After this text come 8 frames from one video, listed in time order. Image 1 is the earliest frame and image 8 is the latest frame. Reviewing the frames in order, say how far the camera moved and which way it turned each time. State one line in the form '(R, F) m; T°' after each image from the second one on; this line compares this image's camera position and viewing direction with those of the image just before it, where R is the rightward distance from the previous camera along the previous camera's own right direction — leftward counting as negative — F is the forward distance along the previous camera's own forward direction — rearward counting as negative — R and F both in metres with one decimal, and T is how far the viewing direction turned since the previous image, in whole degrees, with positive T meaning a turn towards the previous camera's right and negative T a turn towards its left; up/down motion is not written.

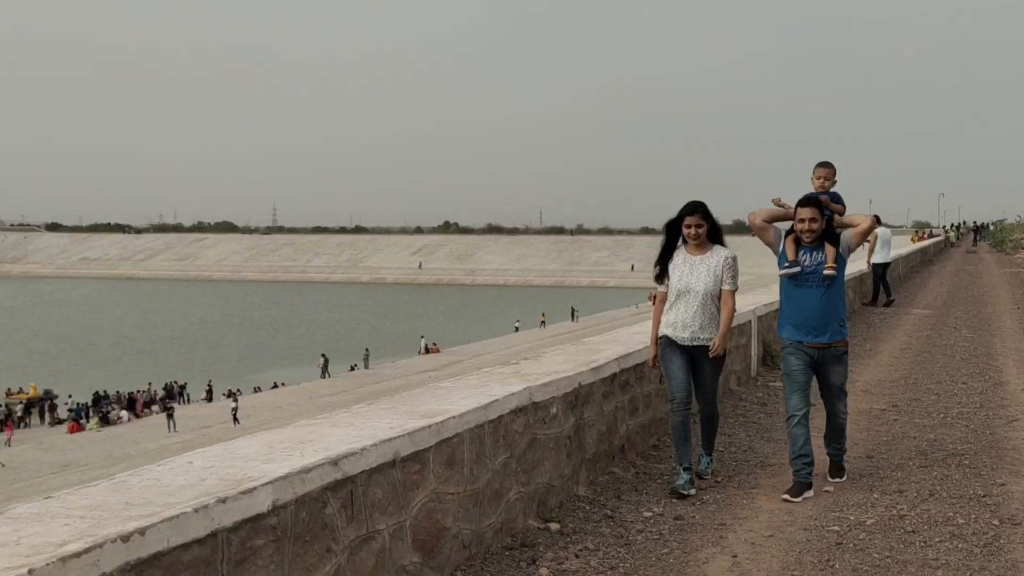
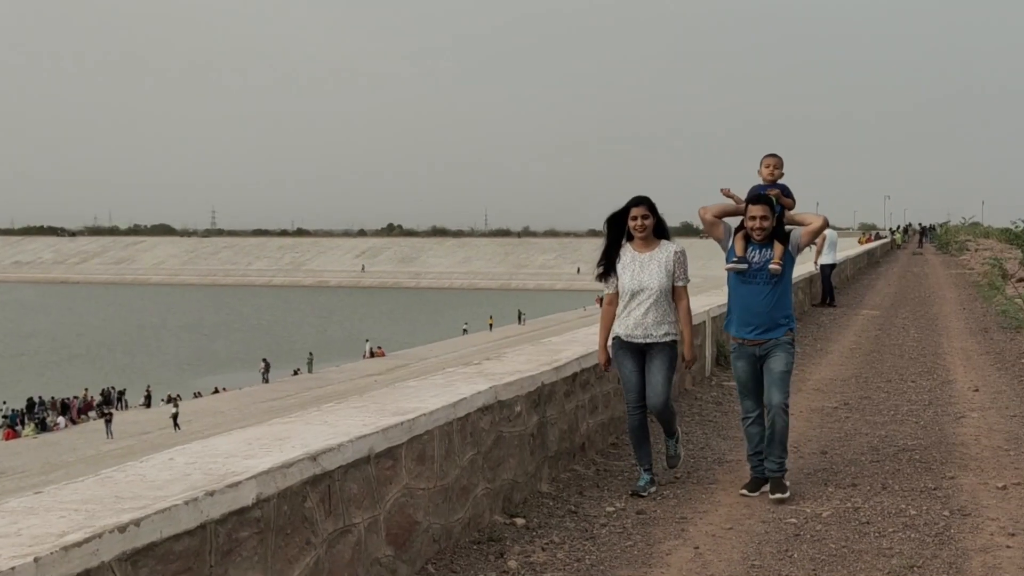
(-0.1, -0.1) m; +3°
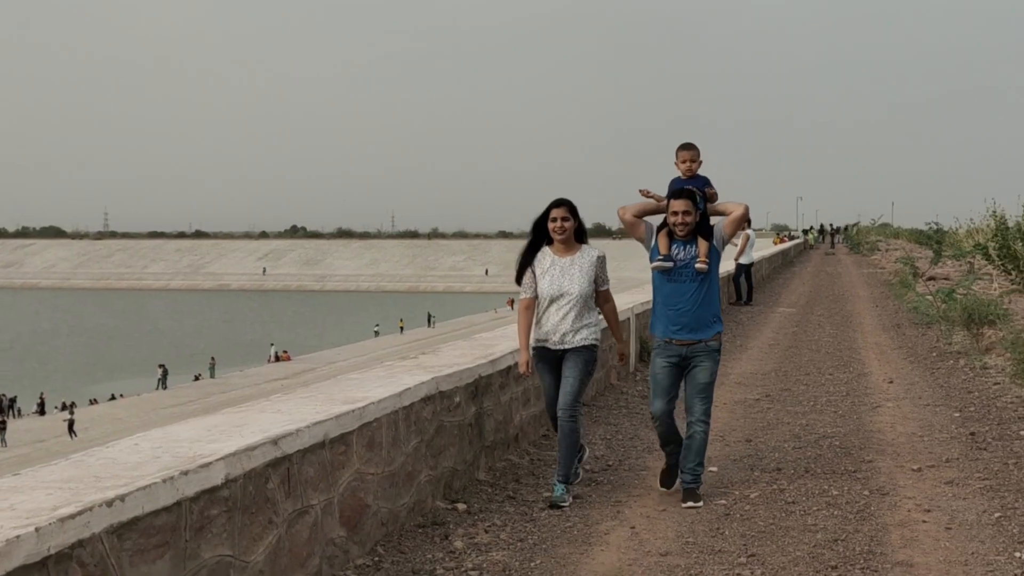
(-0.2, -0.1) m; +6°
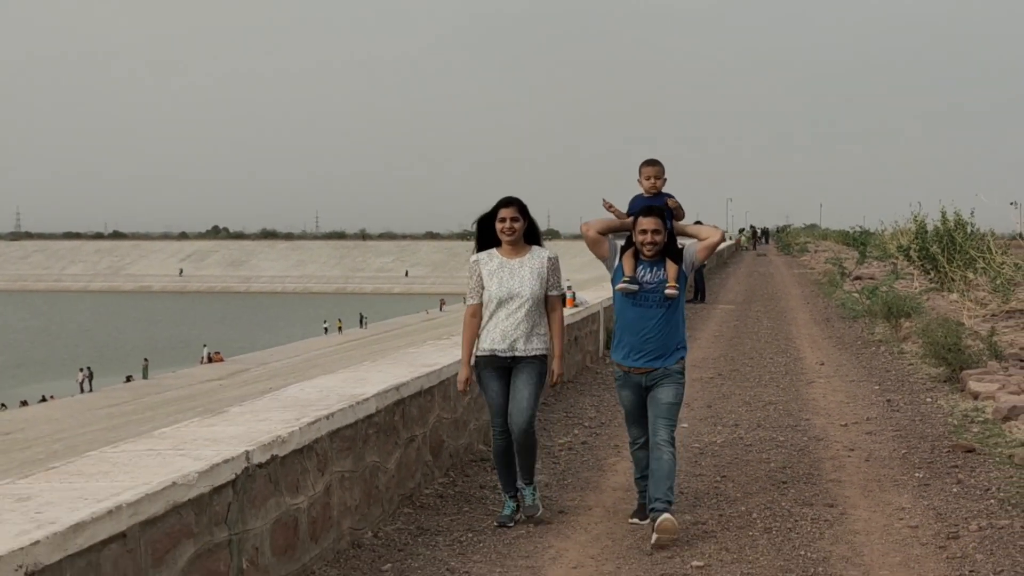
(-0.6, -1.4) m; +5°
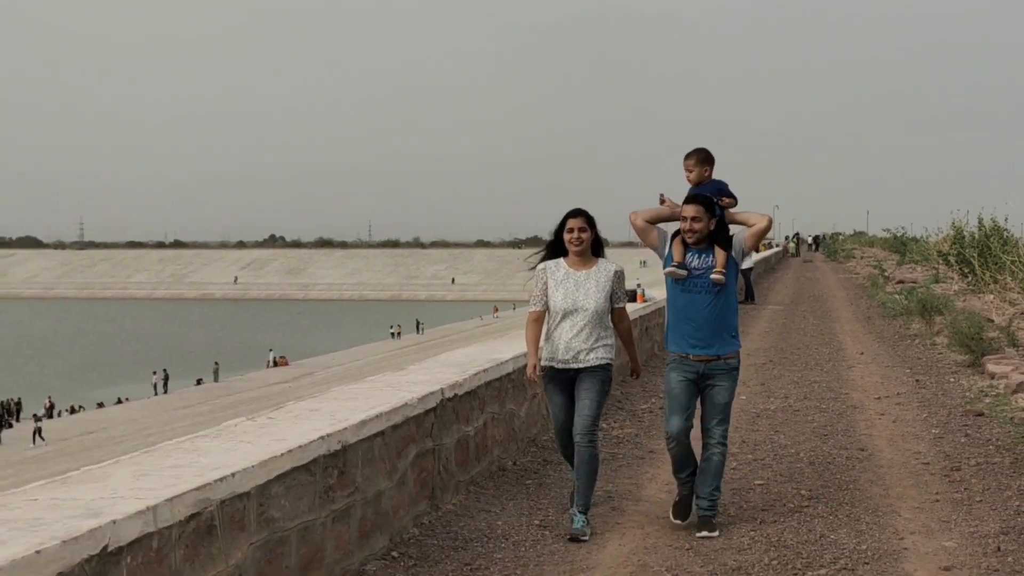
(-0.3, -1.5) m; -3°
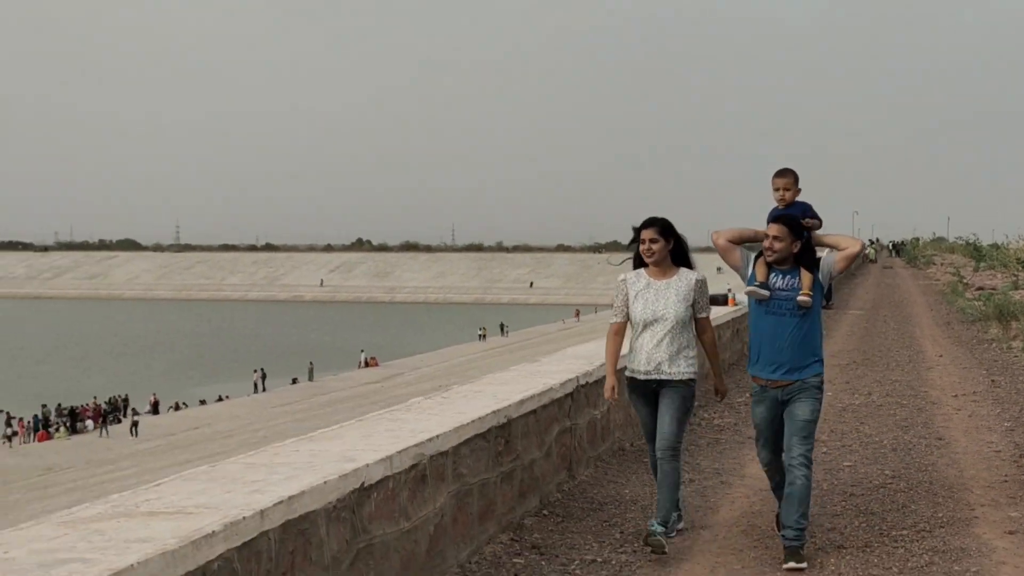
(-0.3, -1.0) m; -5°
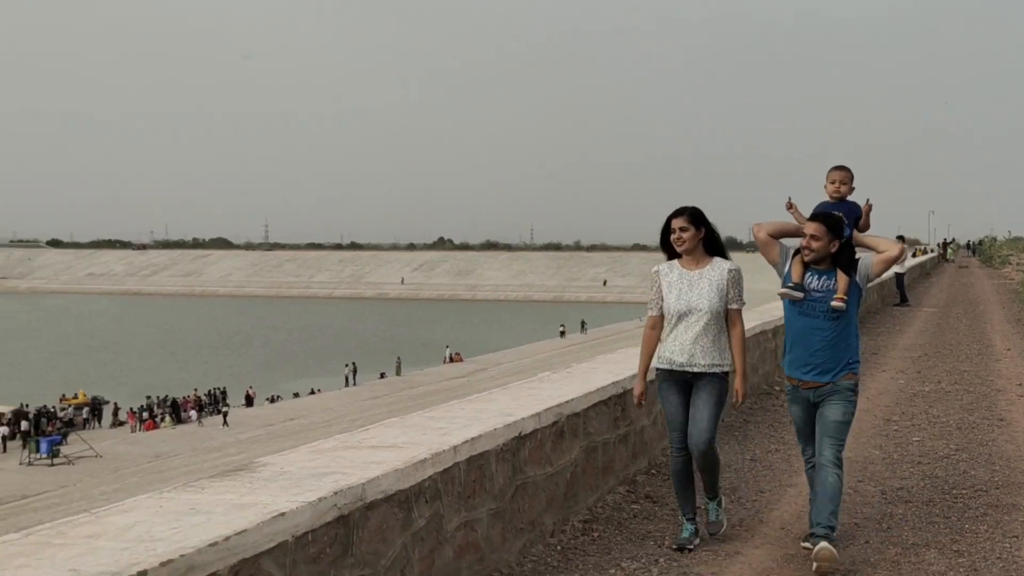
(-0.2, -1.2) m; -5°
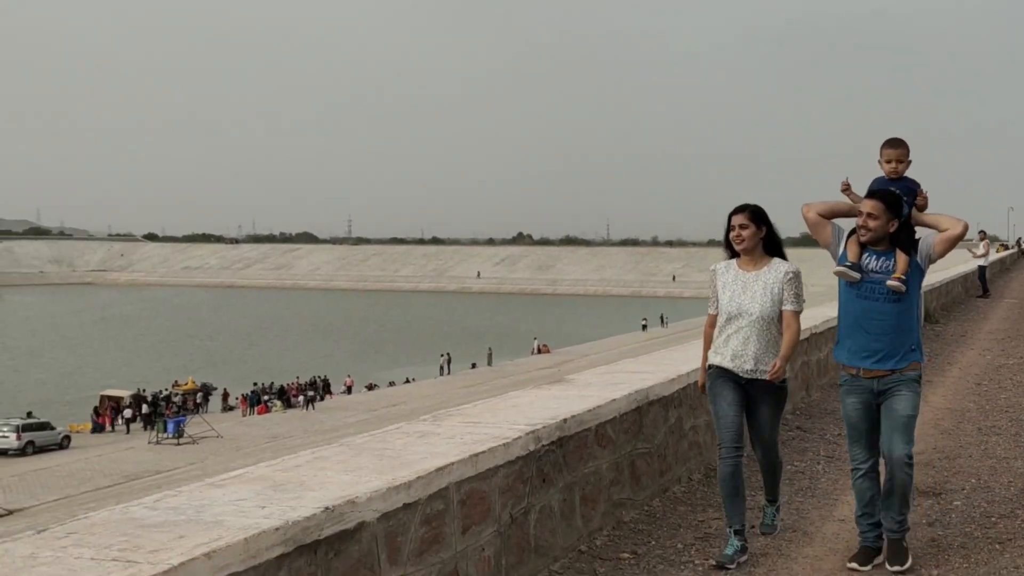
(-1.1, -2.4) m; -4°
